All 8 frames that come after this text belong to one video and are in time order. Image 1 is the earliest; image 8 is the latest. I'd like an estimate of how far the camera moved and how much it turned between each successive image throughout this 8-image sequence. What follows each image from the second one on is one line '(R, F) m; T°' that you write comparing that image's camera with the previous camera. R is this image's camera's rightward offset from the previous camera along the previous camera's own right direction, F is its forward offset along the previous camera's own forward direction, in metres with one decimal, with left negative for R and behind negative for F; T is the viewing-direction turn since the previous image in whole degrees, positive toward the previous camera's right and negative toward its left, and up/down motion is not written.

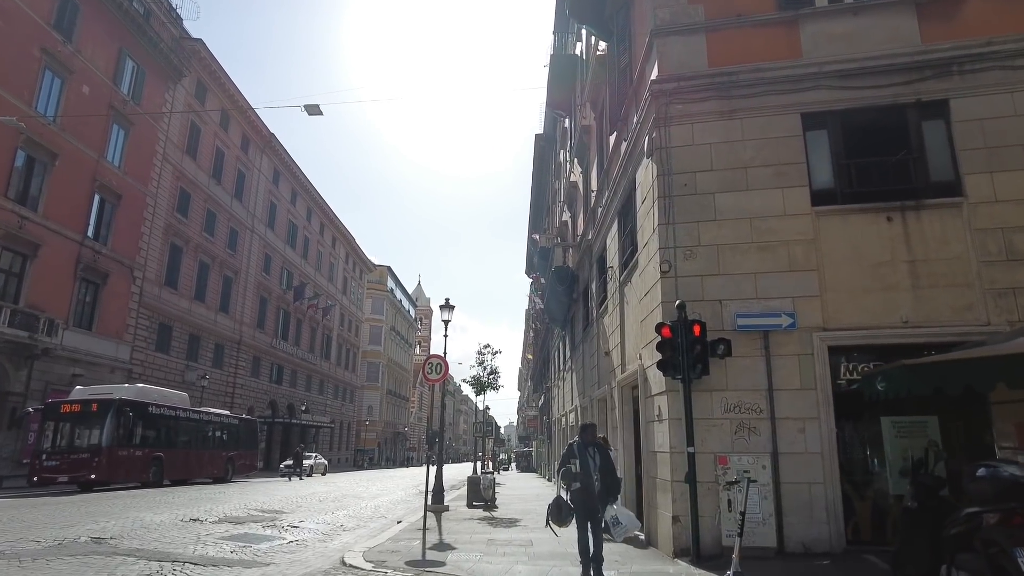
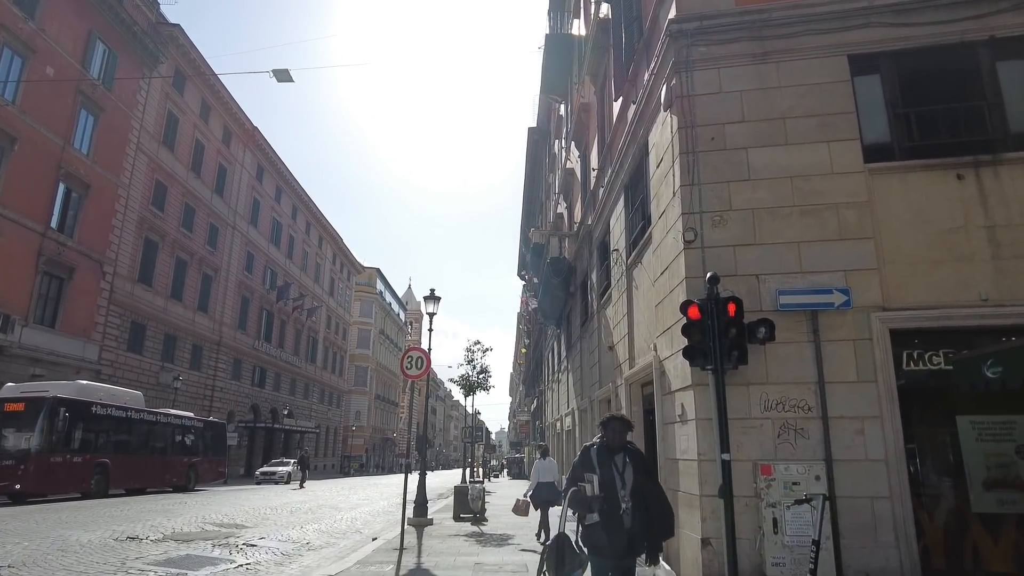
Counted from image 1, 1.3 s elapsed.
(0.0, +1.5) m; +1°
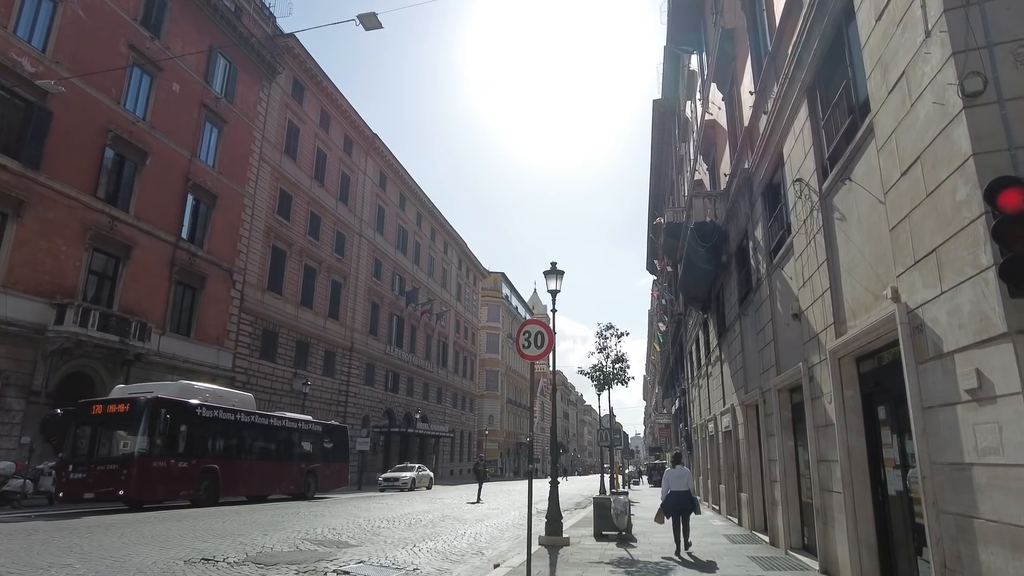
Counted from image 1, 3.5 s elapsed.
(-0.2, +2.5) m; -11°
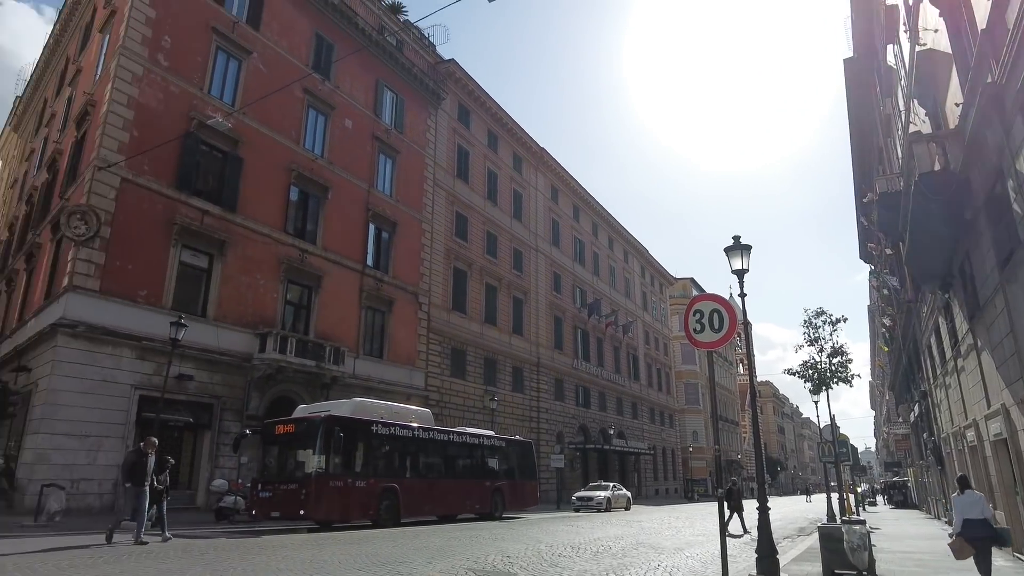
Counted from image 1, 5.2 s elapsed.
(+0.3, +1.7) m; -17°
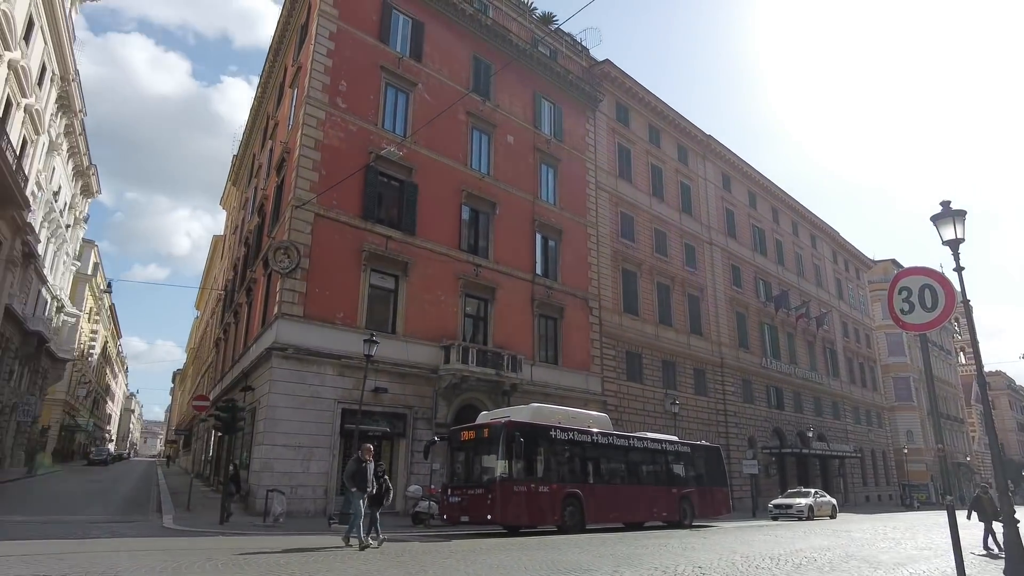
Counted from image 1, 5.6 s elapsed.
(0.0, +0.2) m; -15°
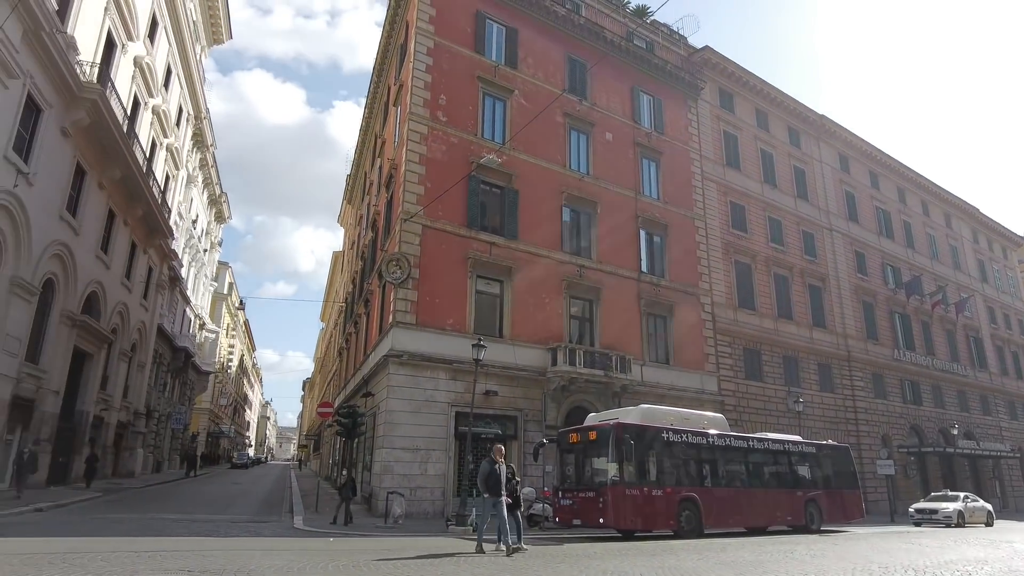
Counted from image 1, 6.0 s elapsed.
(0.0, 0.0) m; -10°
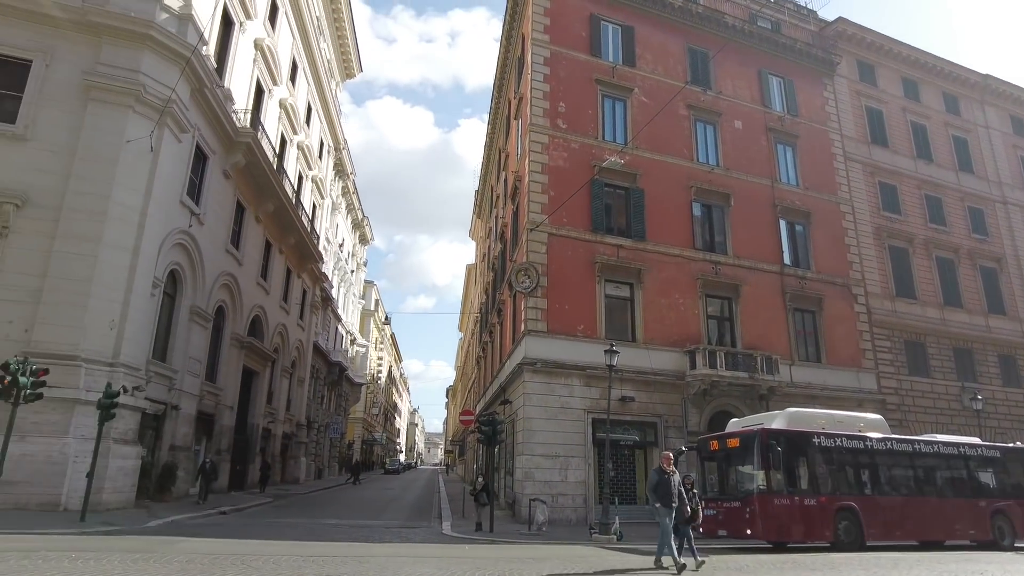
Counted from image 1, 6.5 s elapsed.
(0.0, 0.0) m; -12°
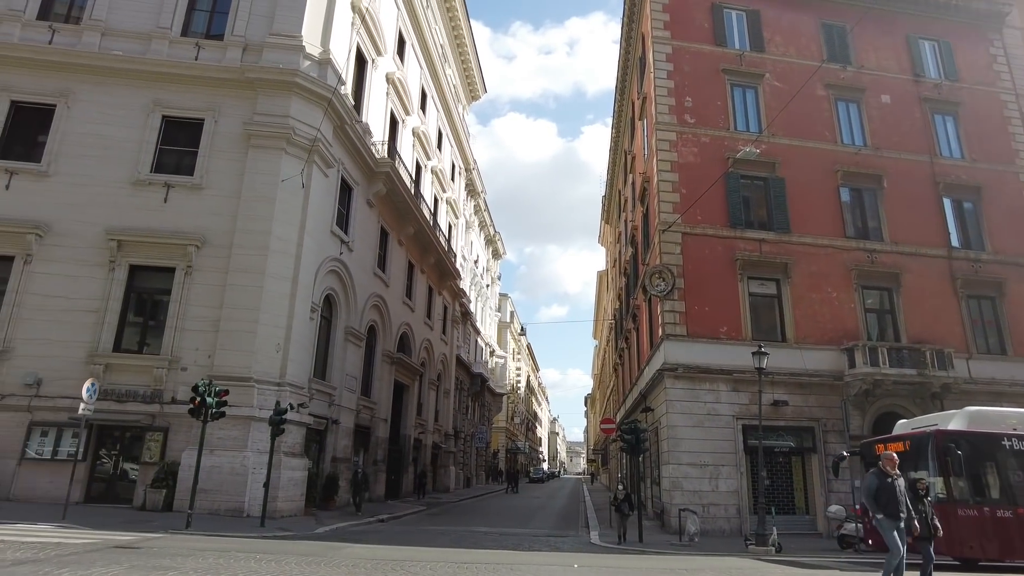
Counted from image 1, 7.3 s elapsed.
(0.0, 0.0) m; -12°
